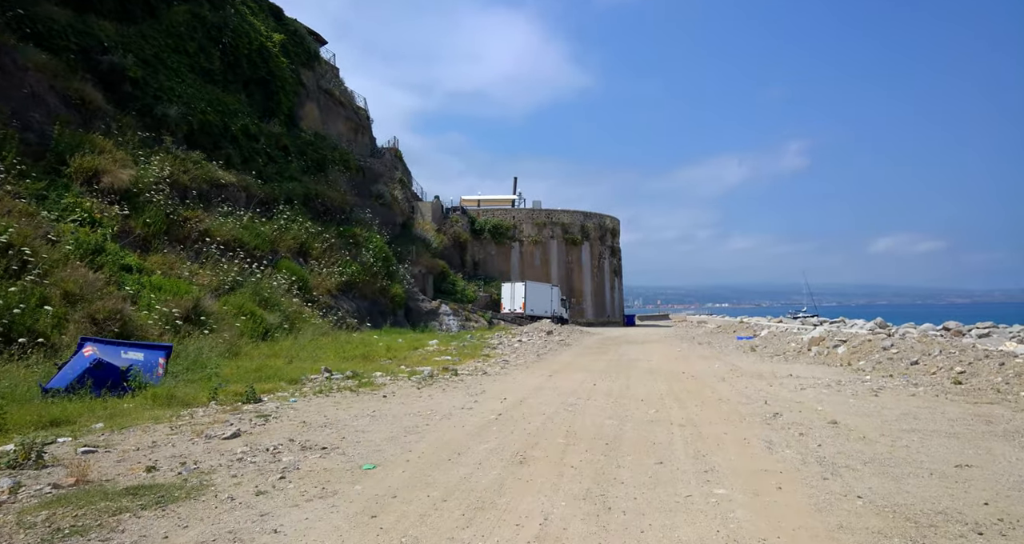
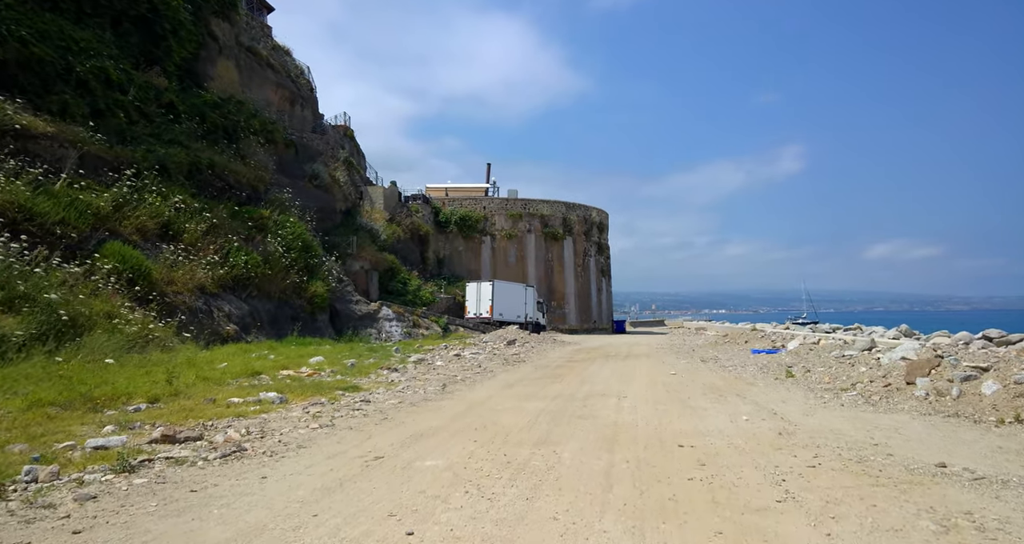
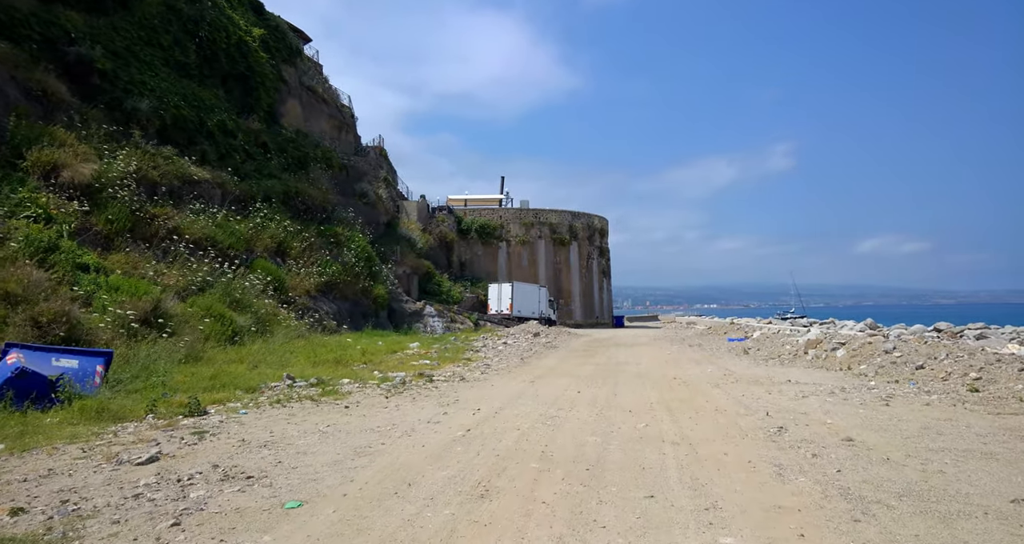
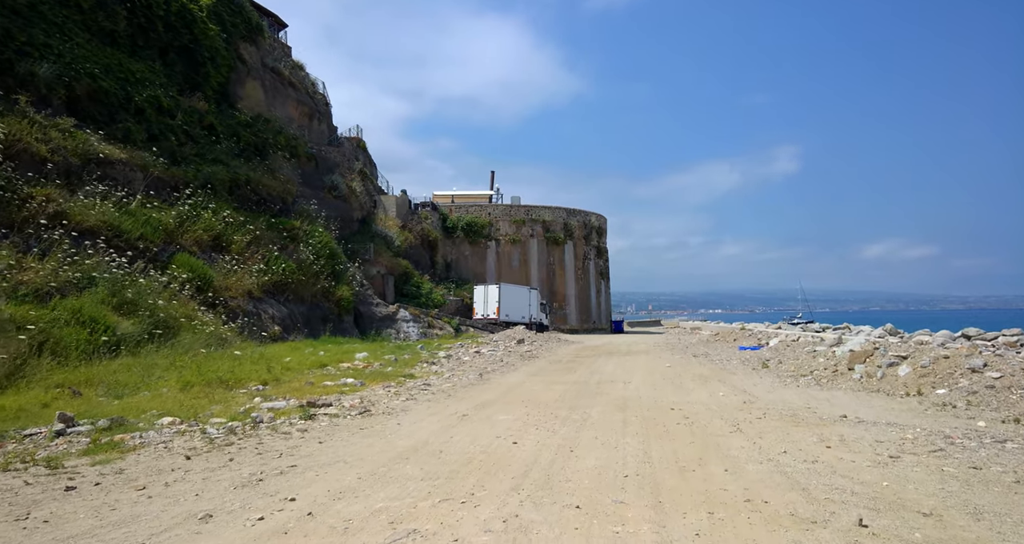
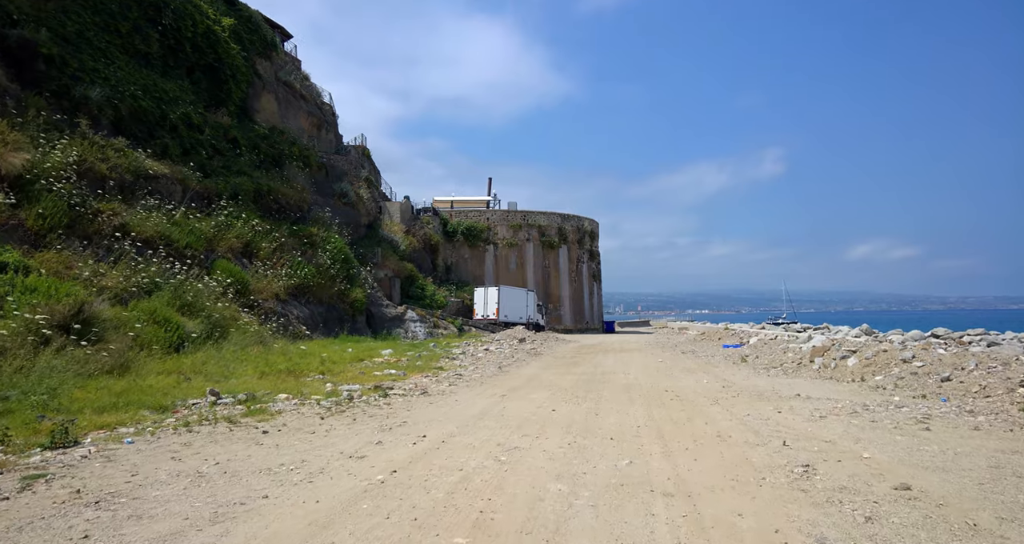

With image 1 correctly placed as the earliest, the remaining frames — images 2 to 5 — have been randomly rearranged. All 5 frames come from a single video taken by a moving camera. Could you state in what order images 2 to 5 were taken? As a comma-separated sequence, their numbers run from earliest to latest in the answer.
3, 5, 4, 2
